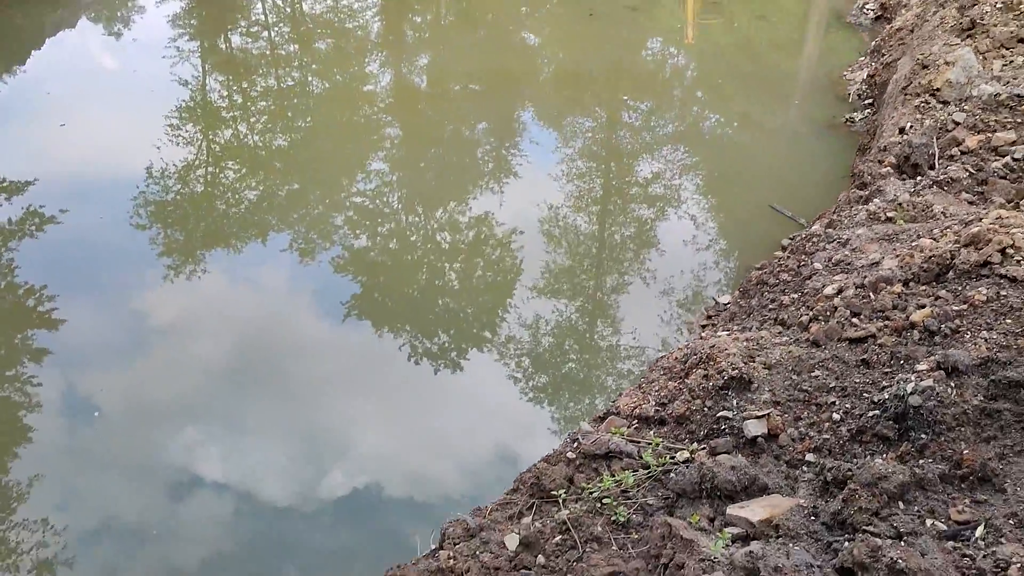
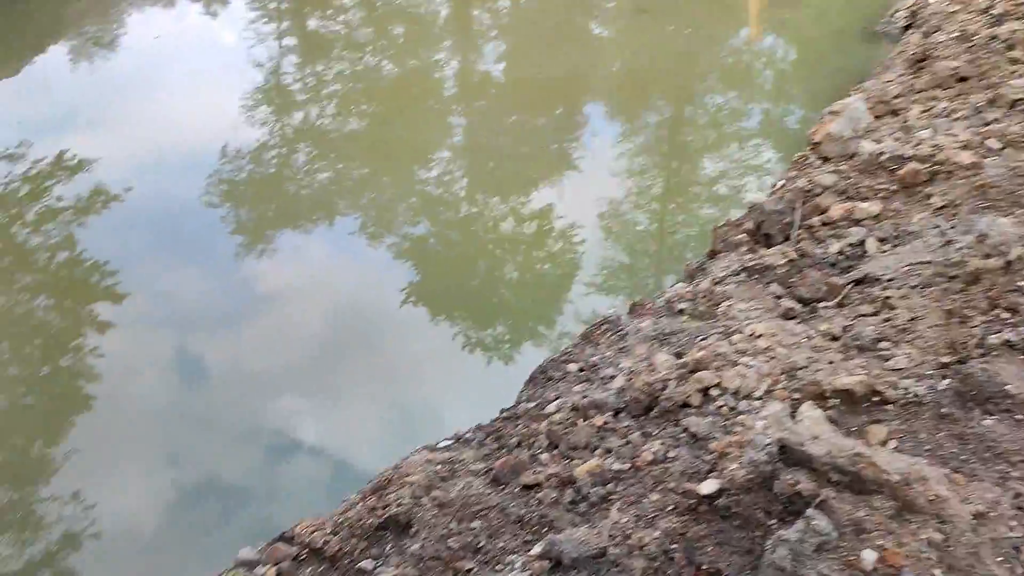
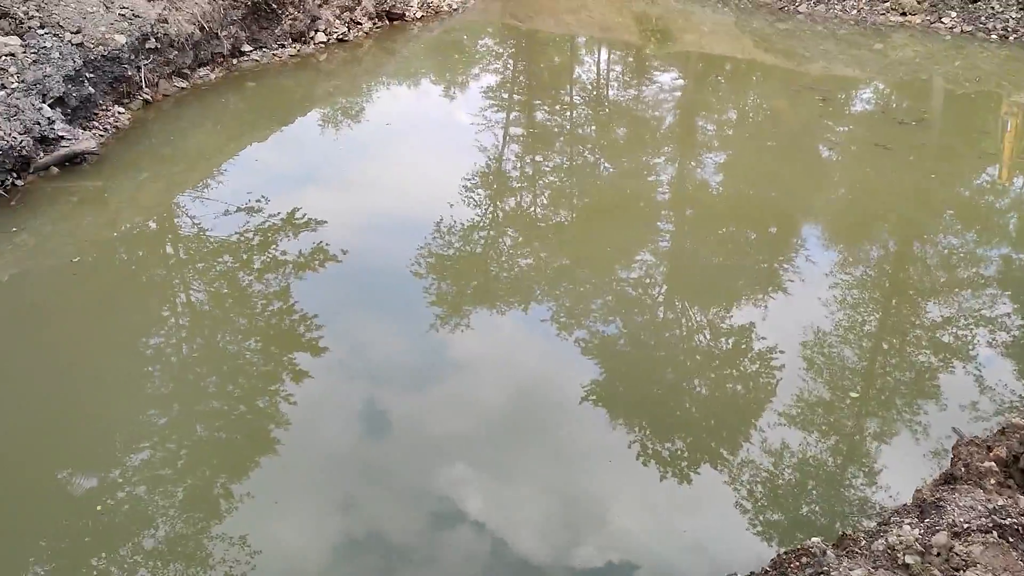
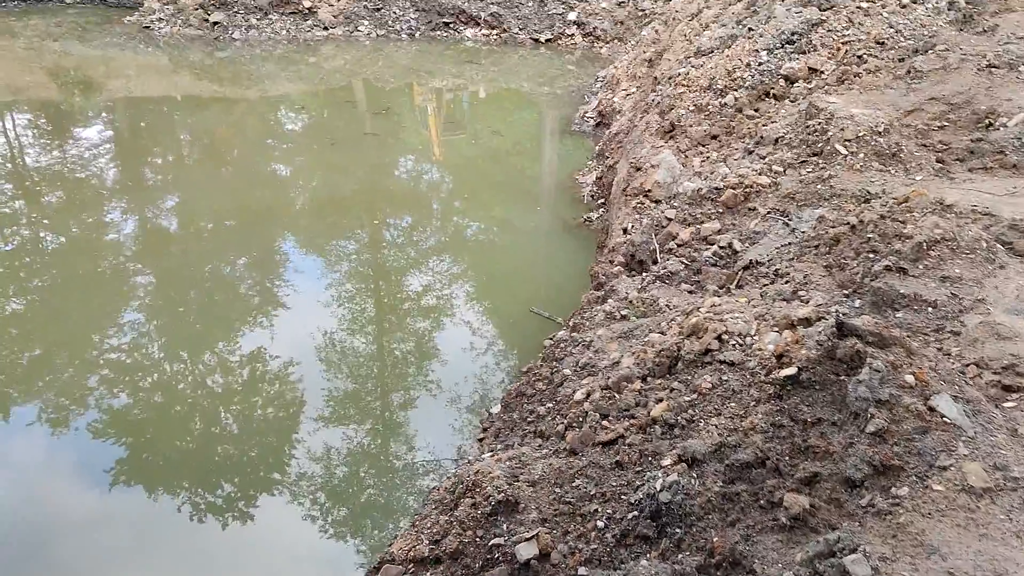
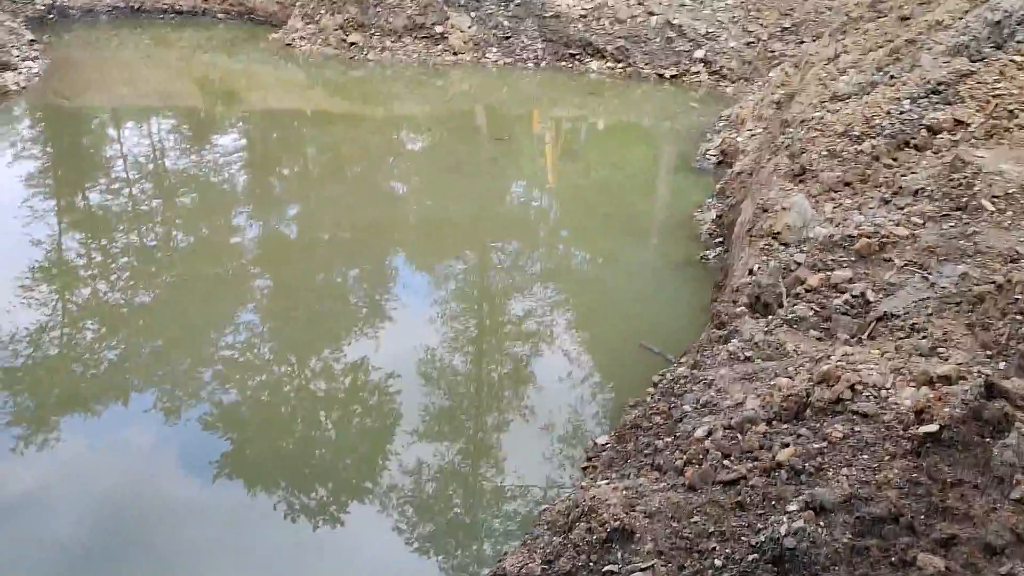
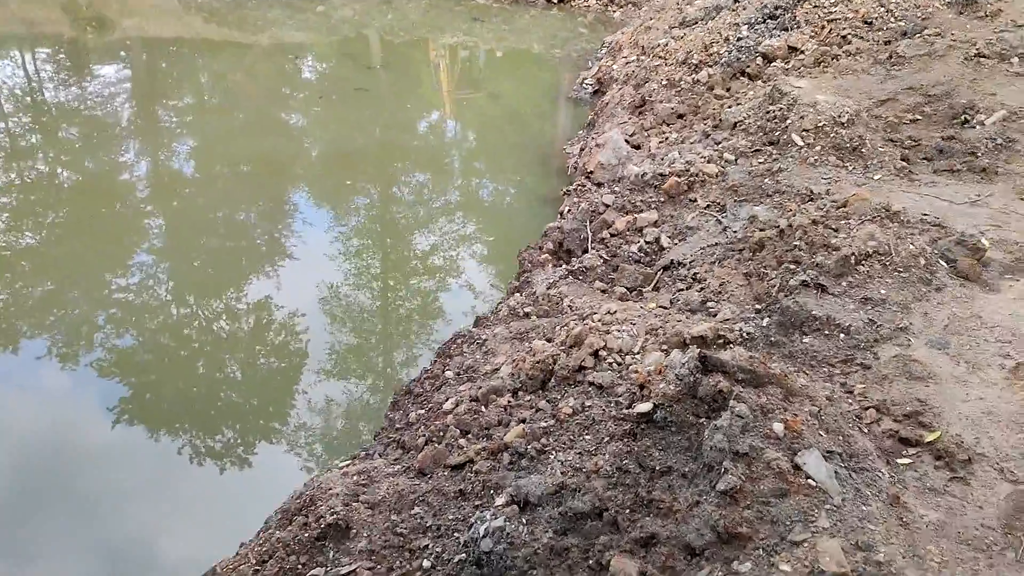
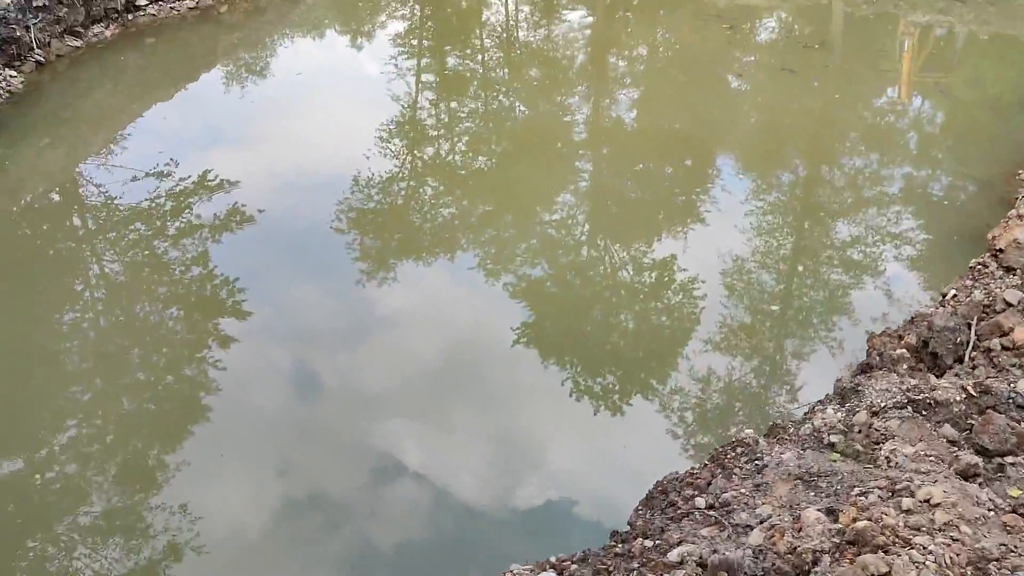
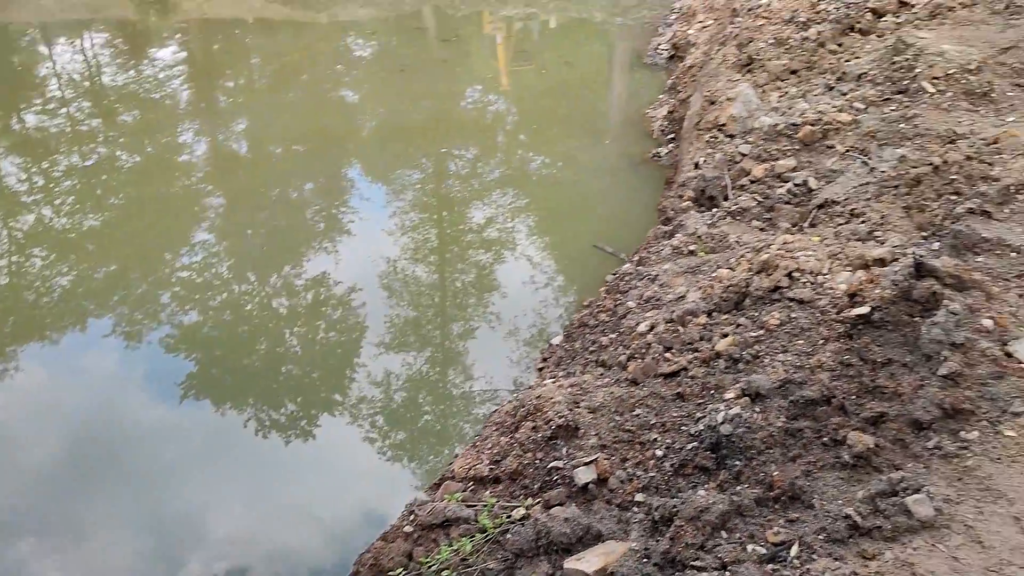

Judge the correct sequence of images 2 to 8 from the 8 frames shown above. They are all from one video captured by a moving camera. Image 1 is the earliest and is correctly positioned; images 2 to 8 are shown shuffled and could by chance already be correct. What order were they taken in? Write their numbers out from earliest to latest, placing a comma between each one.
8, 4, 5, 6, 2, 7, 3
